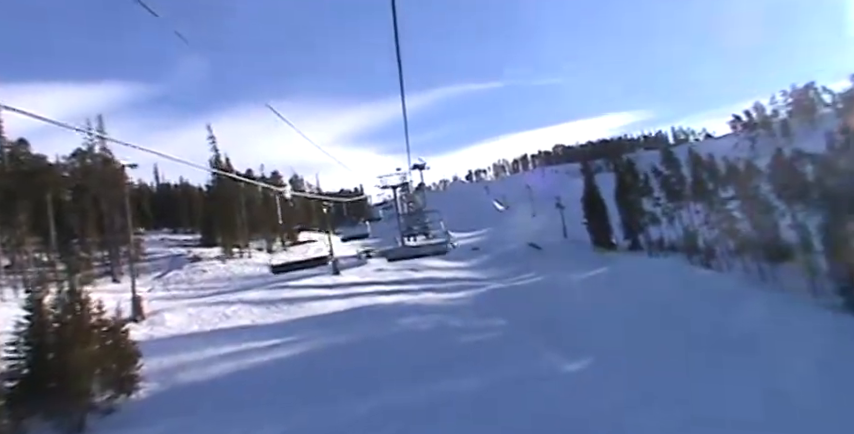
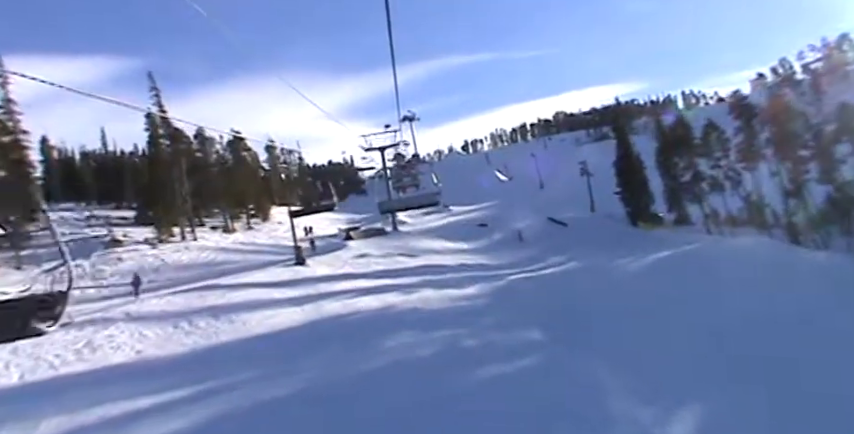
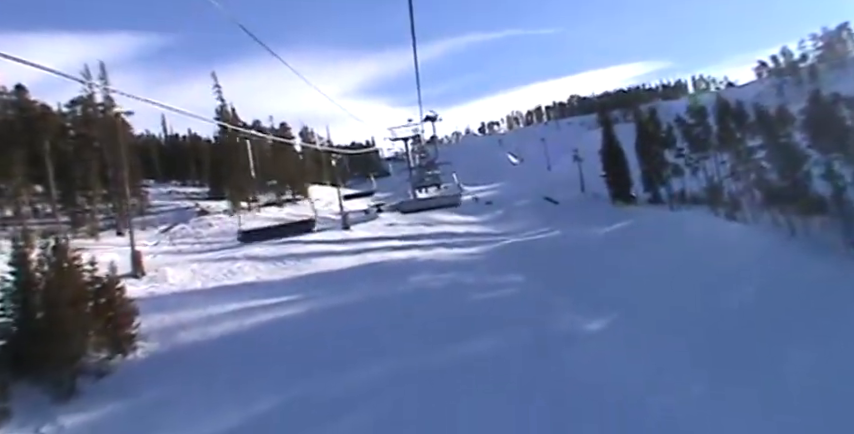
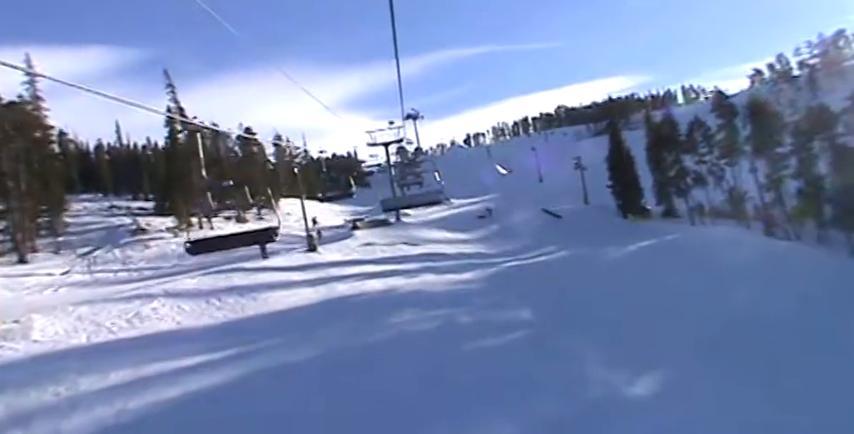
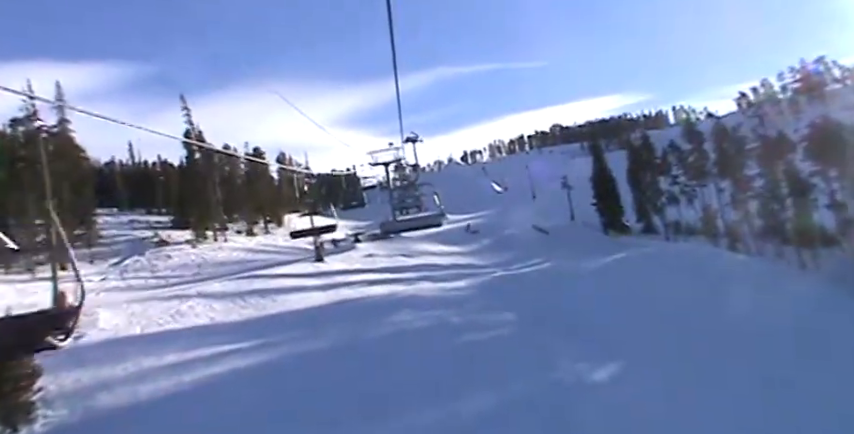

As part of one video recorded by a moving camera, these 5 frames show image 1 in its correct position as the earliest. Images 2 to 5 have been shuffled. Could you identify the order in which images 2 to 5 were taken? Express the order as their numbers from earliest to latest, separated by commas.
3, 5, 4, 2
